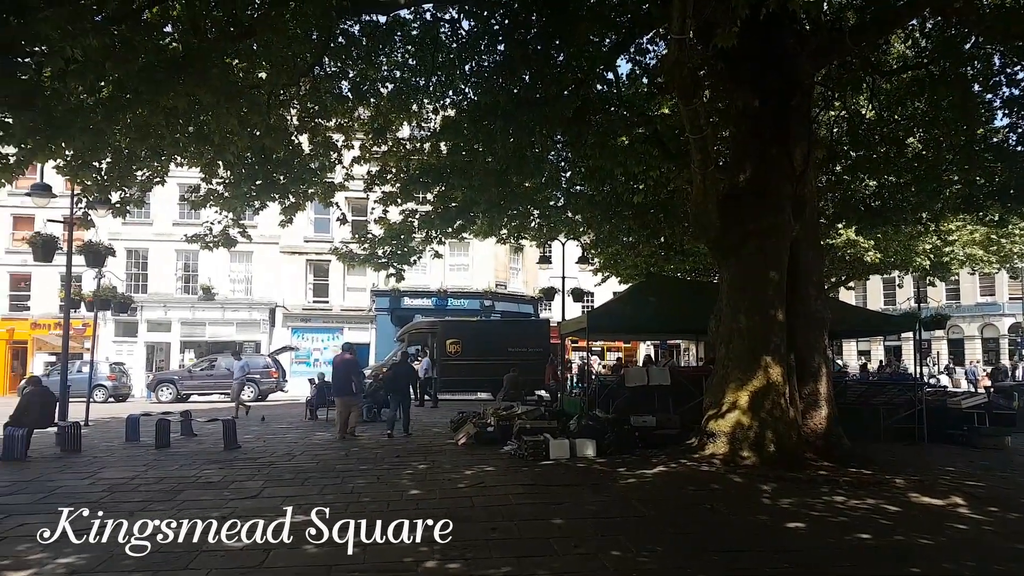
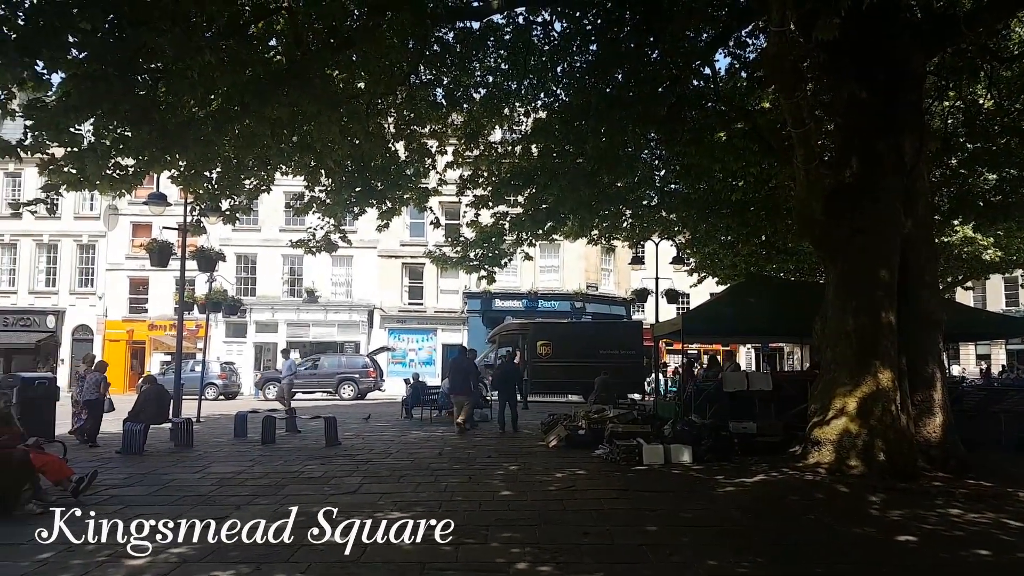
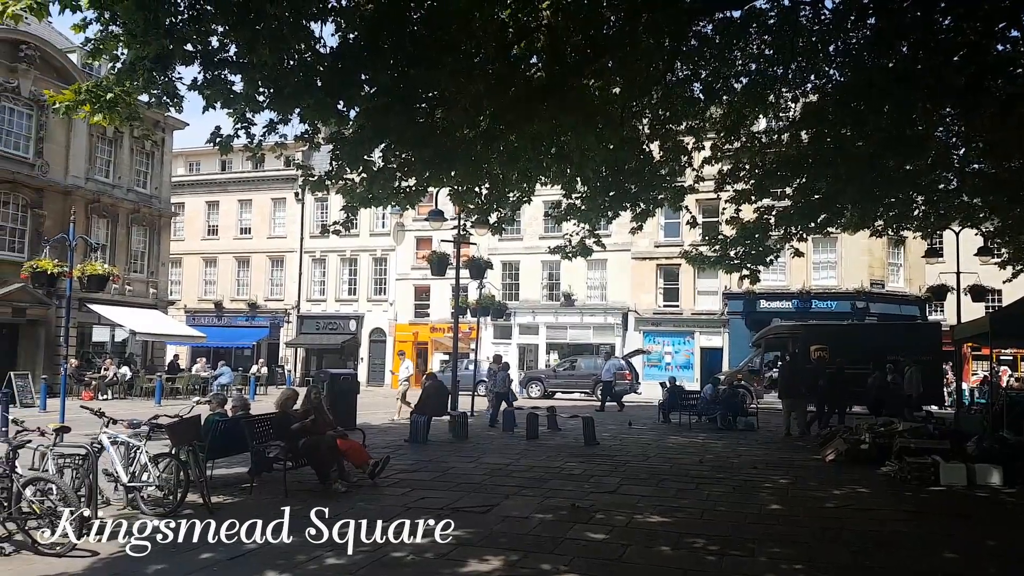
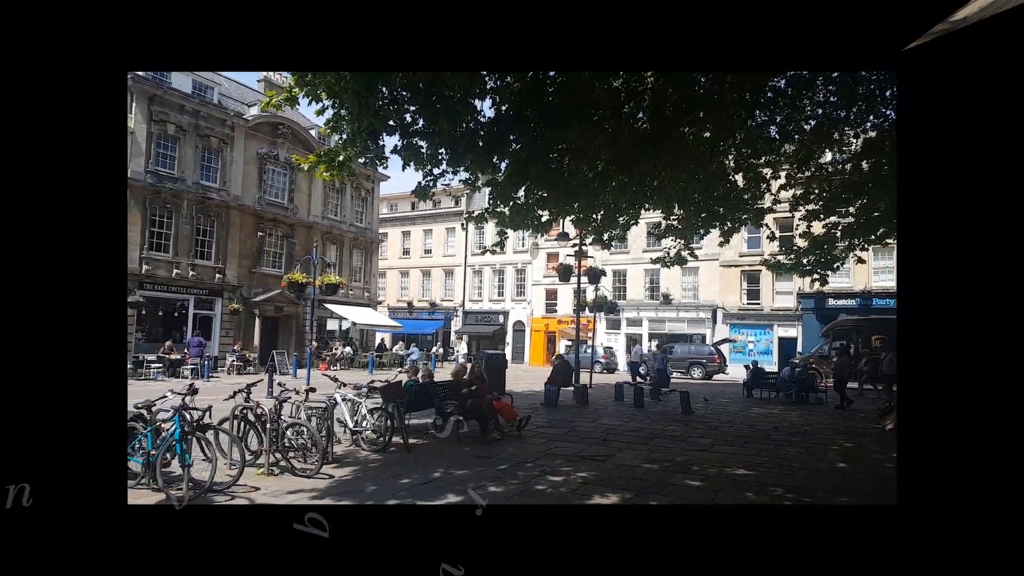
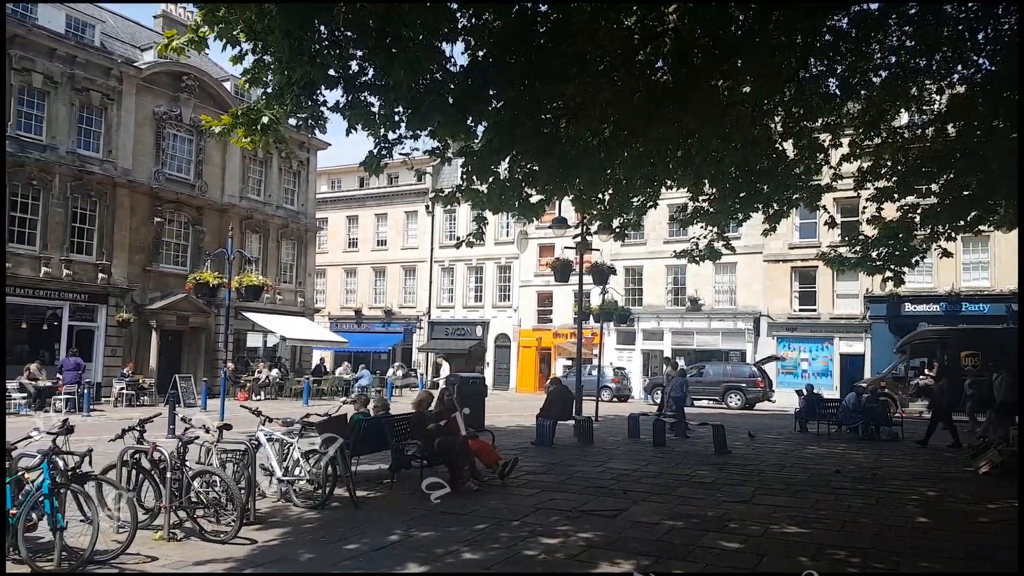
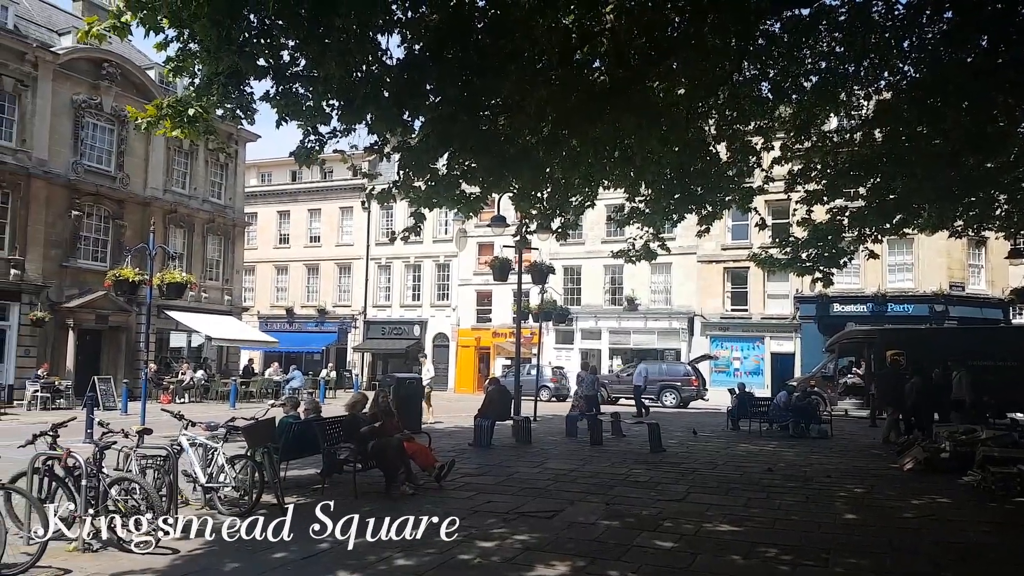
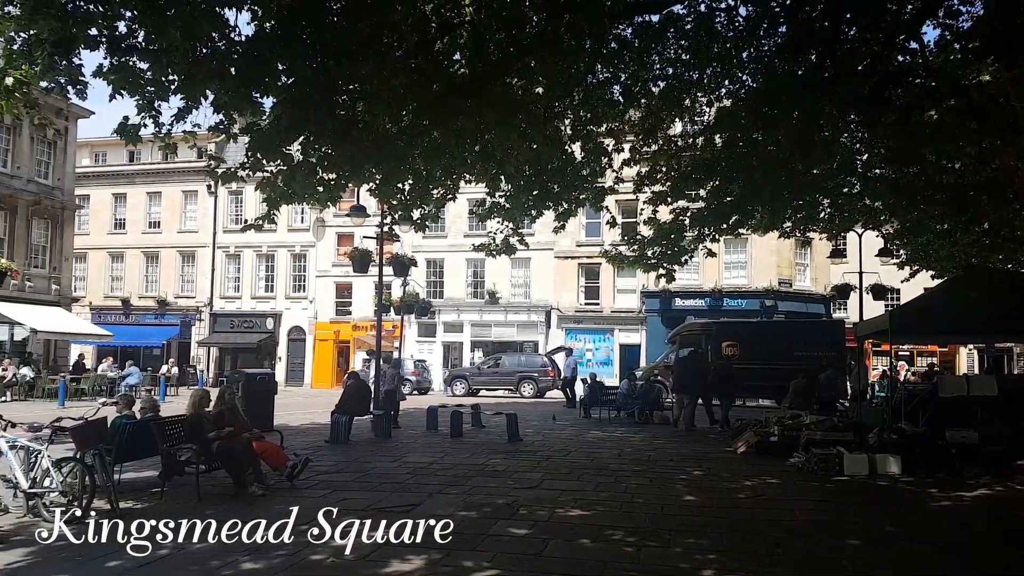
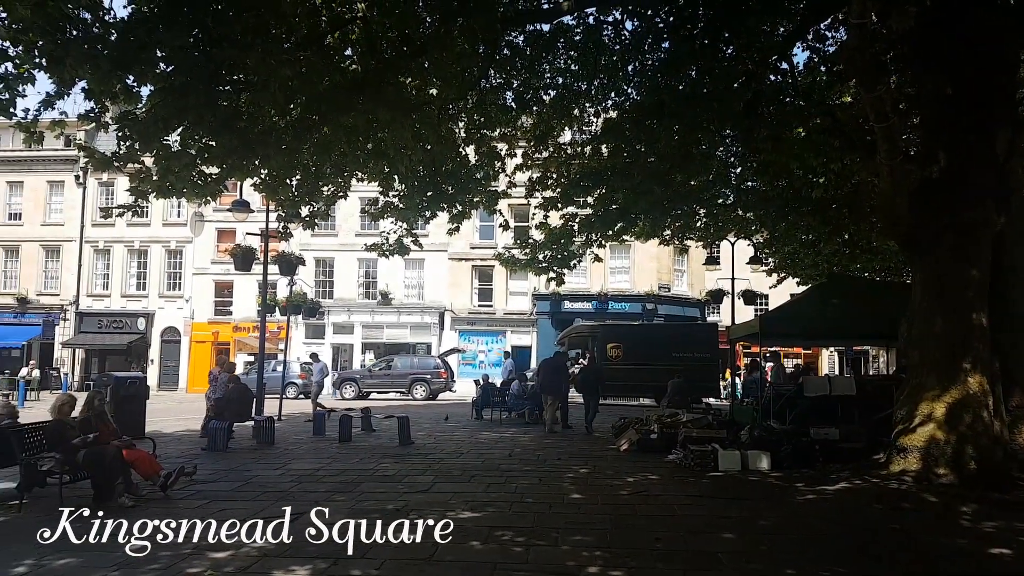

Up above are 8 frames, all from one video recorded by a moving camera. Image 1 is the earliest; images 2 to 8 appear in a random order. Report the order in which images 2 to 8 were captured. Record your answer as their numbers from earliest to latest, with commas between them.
2, 8, 7, 3, 6, 5, 4
